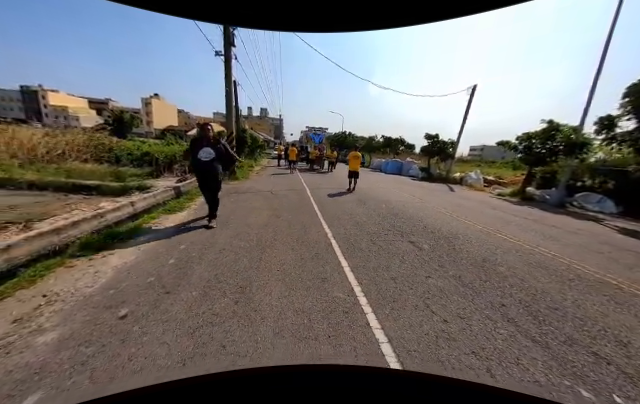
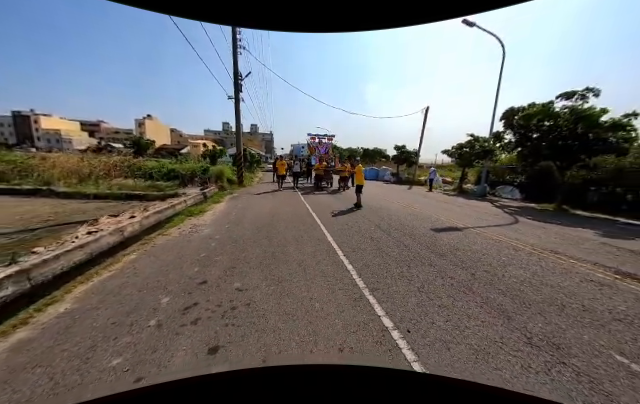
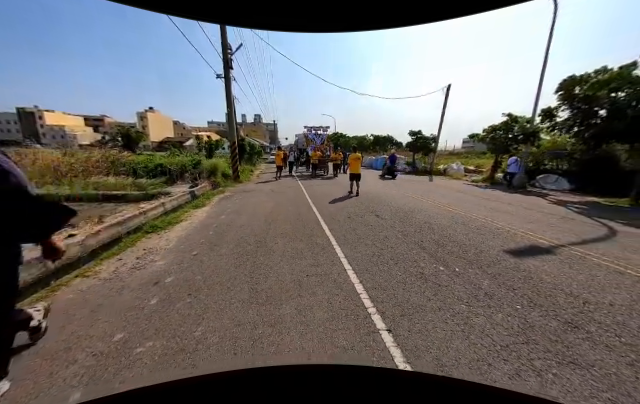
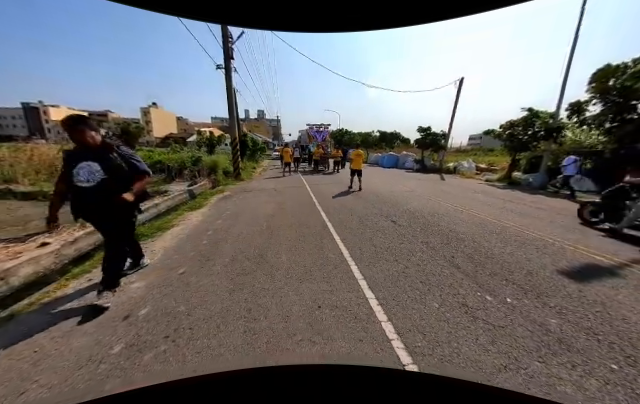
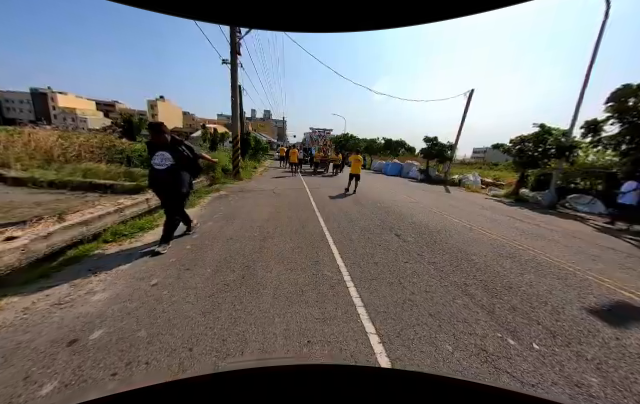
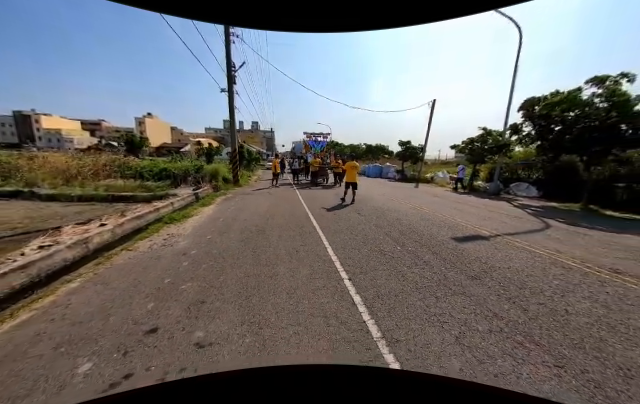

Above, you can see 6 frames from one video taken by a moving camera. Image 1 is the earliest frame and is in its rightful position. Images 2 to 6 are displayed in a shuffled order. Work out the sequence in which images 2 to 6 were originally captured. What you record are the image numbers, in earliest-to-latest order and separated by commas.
5, 4, 3, 6, 2
